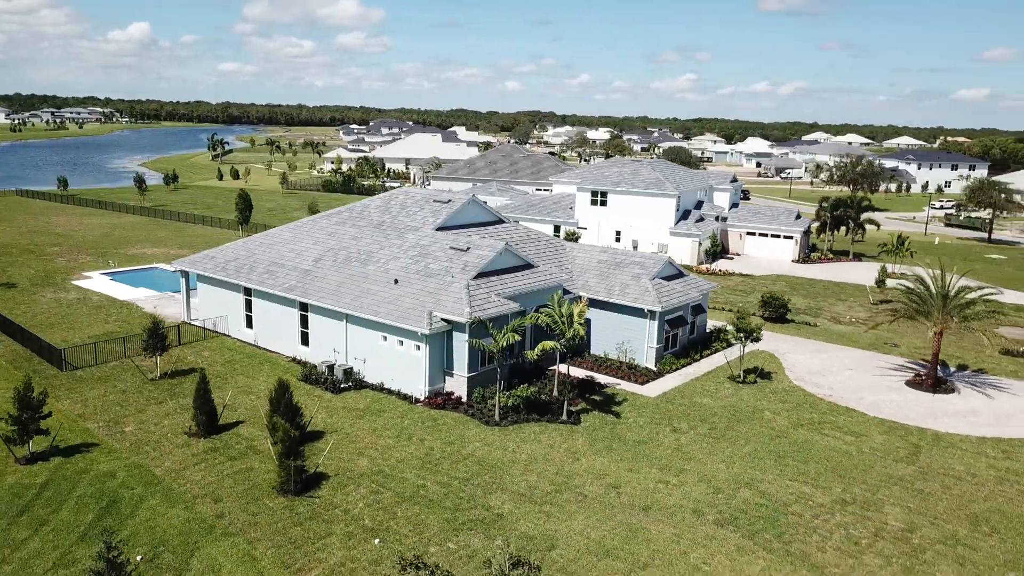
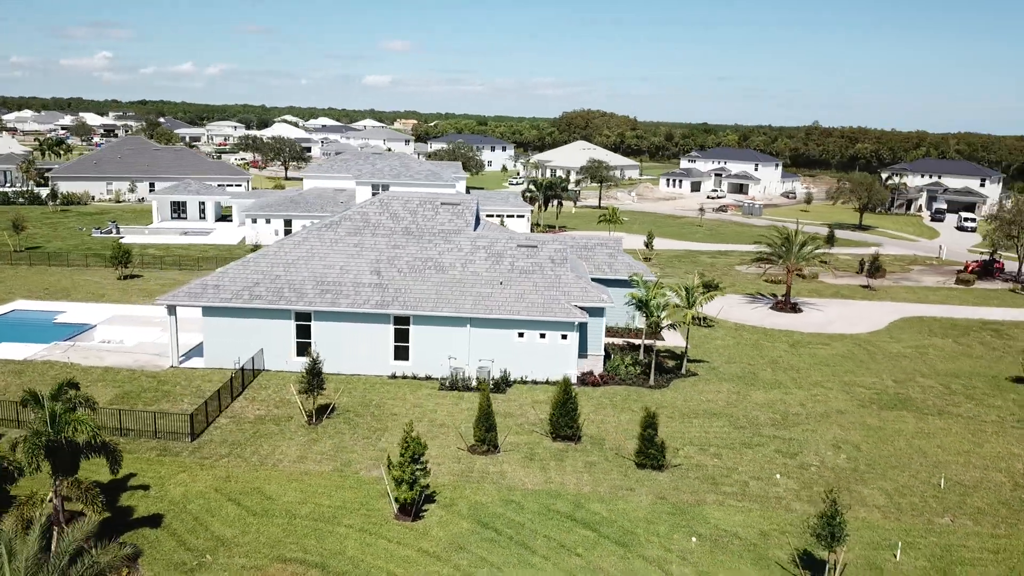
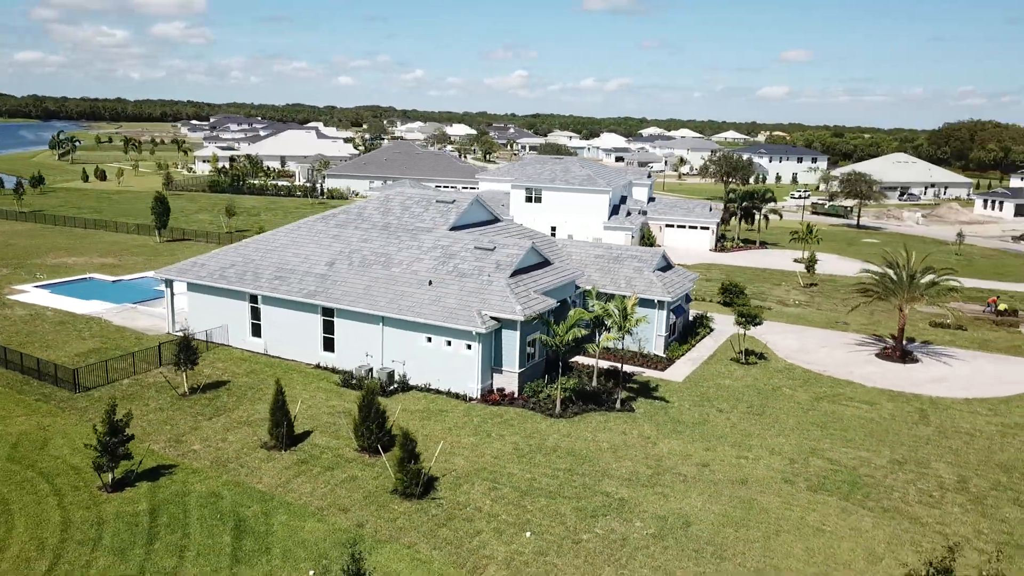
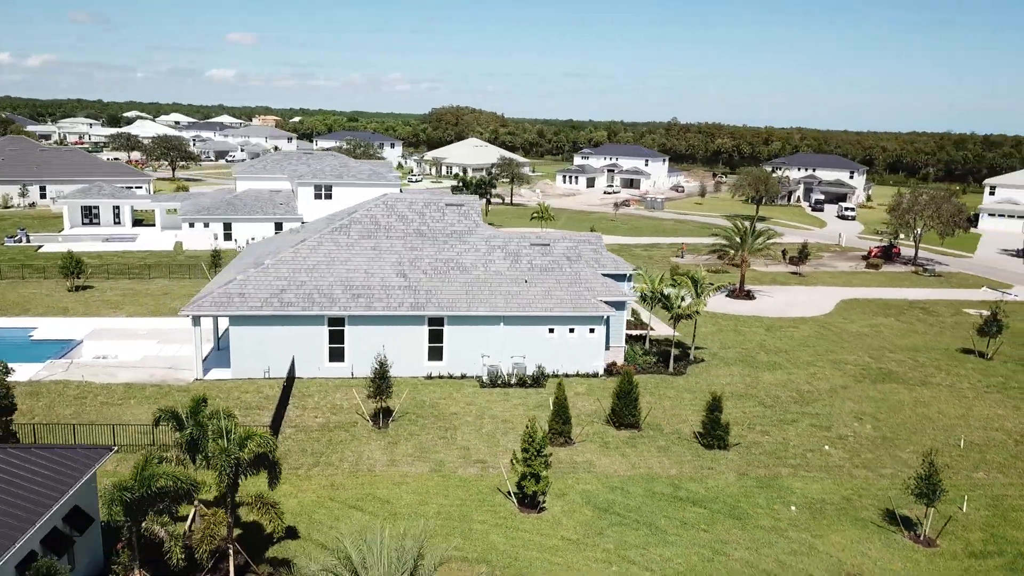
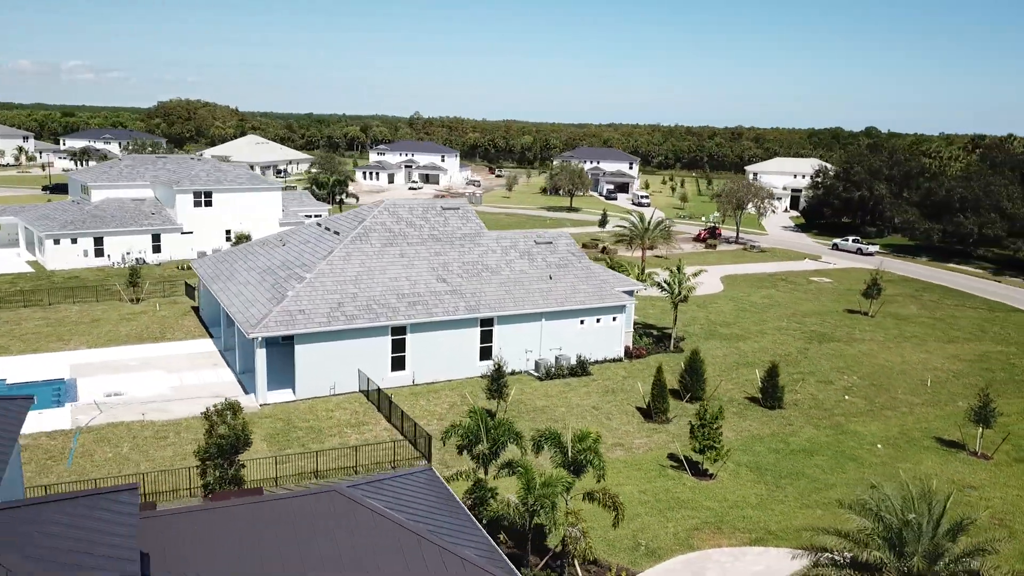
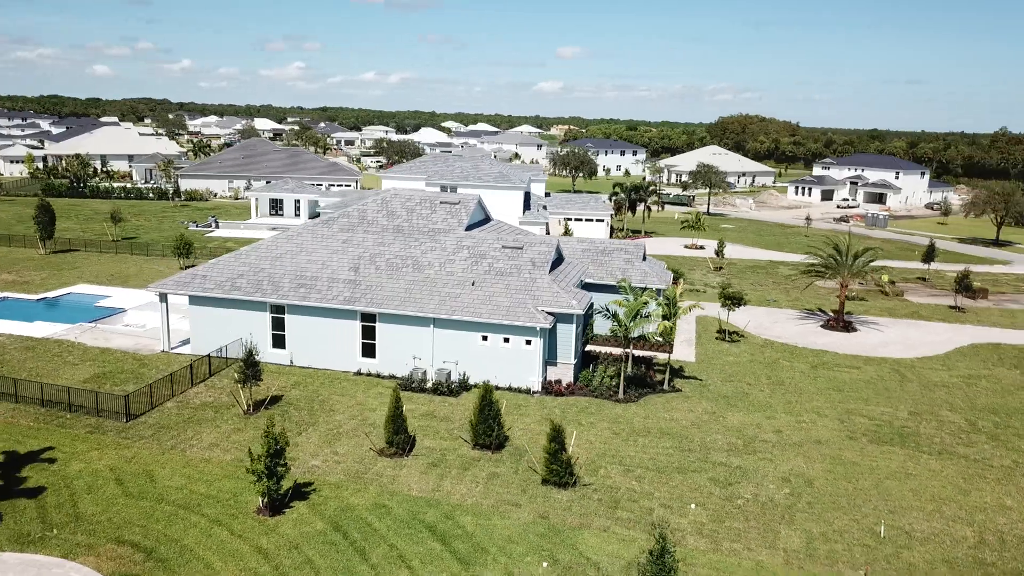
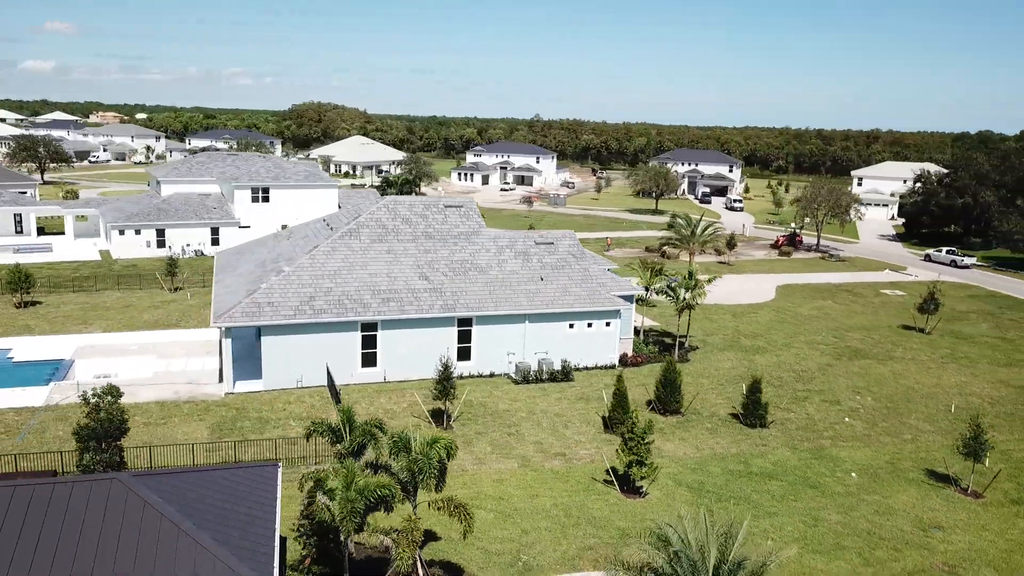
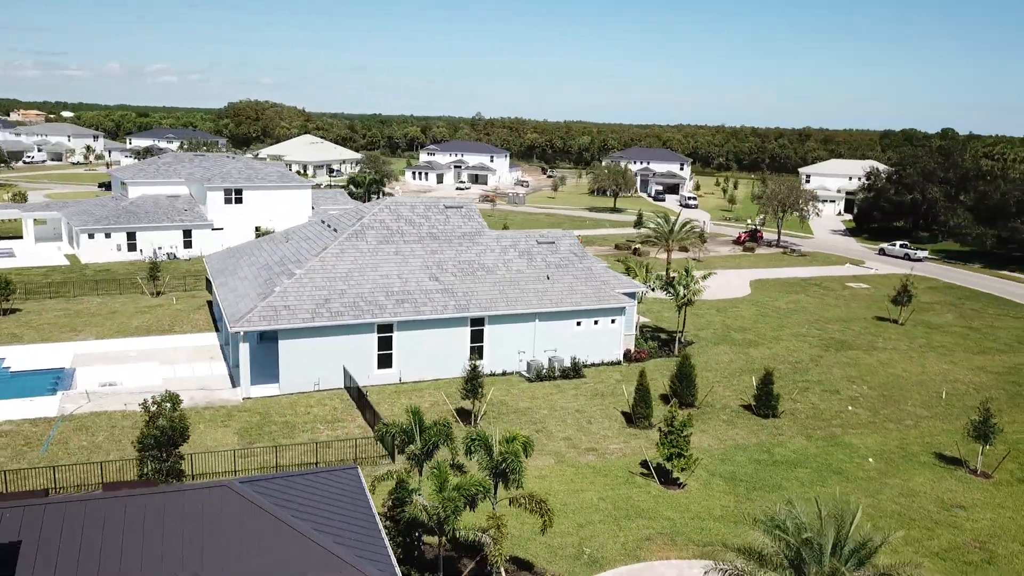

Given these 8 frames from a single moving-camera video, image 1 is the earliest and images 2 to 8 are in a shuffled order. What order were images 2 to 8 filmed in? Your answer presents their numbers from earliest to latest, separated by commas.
3, 6, 2, 4, 7, 8, 5
